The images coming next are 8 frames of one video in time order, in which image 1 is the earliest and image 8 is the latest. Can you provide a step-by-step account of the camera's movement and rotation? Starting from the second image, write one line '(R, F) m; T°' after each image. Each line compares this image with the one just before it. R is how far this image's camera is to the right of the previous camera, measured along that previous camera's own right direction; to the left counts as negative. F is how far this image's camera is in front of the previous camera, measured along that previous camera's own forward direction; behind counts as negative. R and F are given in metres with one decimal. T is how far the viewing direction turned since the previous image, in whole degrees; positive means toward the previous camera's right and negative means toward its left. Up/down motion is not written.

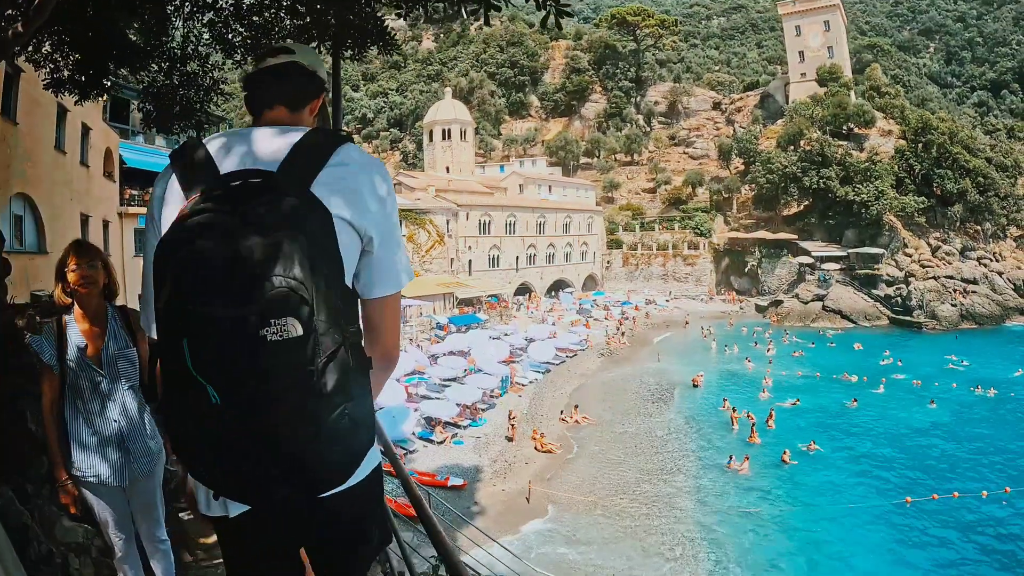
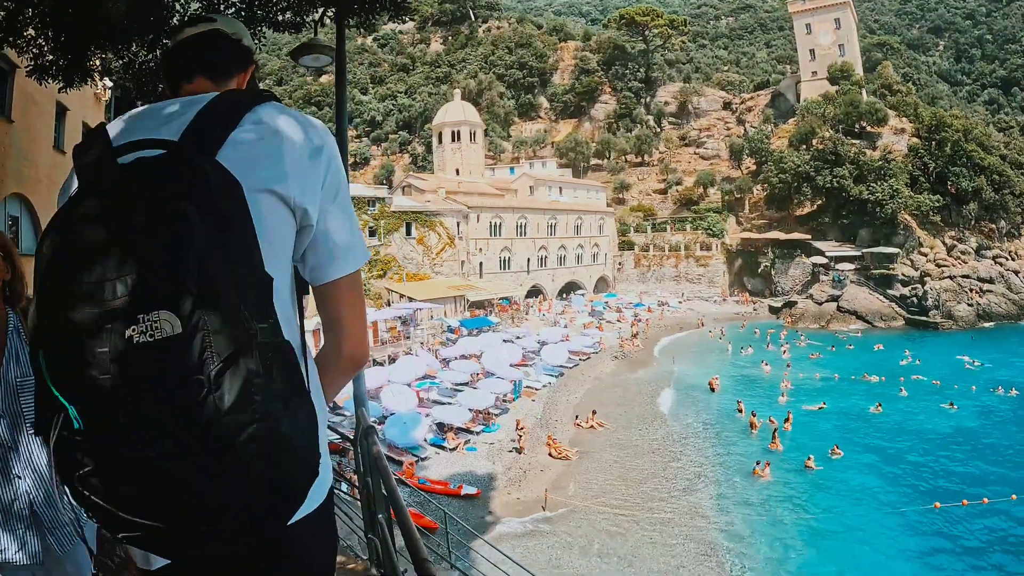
(-0.2, +0.3) m; -1°
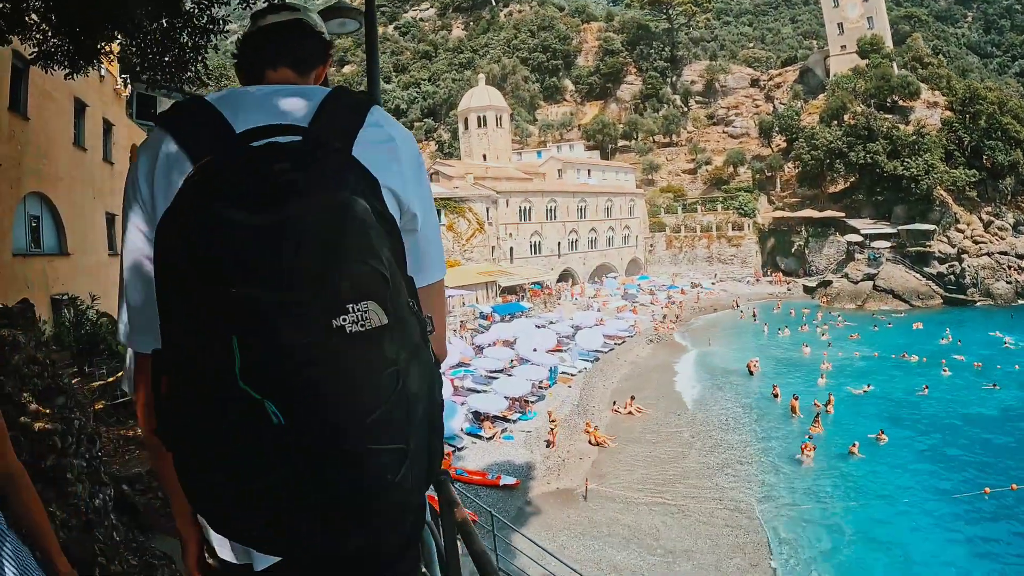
(-0.8, +0.3) m; -2°
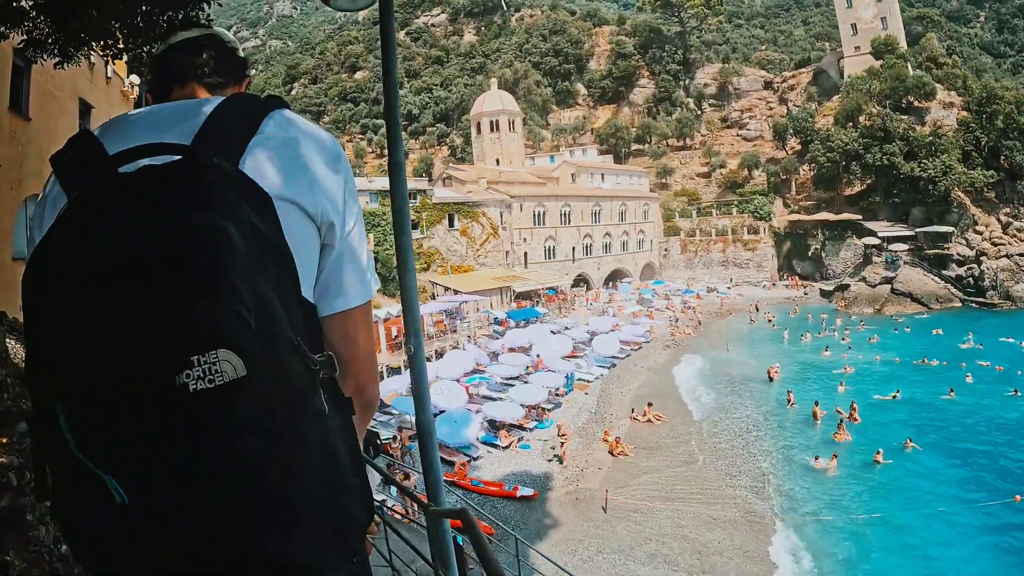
(-0.3, +0.3) m; -1°
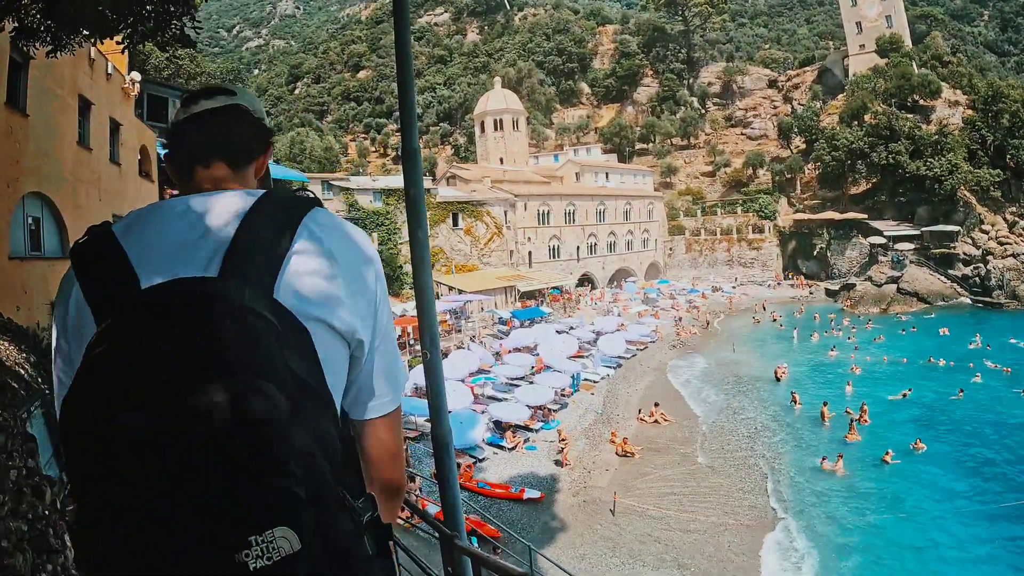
(-0.1, +0.2) m; 0°
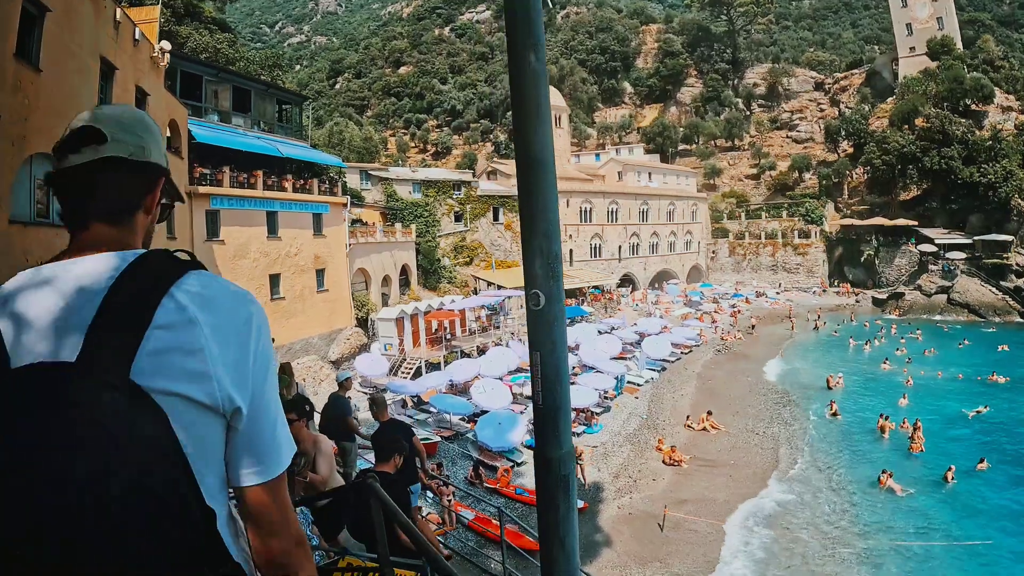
(-0.9, +0.5) m; -2°
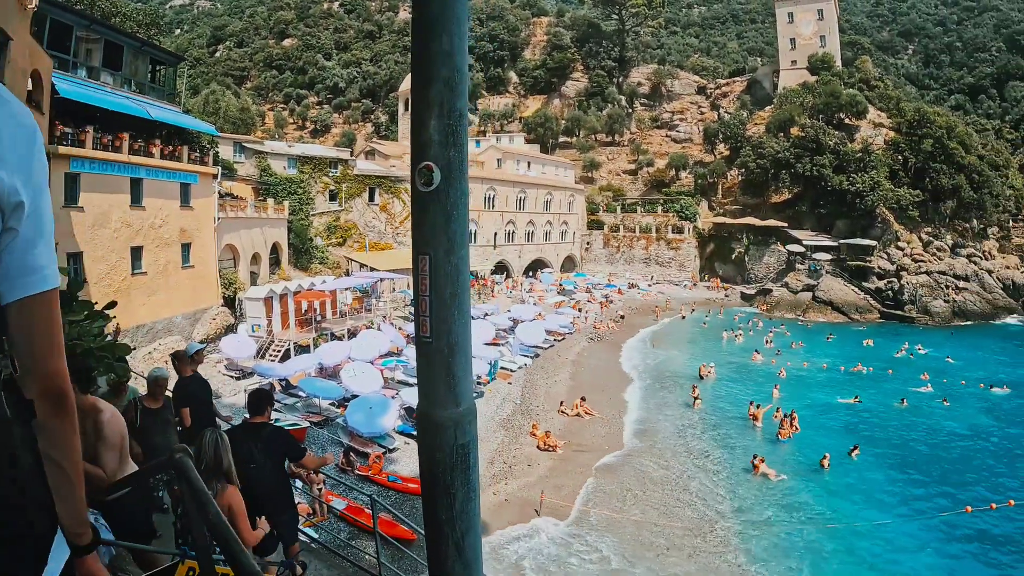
(+3.3, -0.1) m; +6°
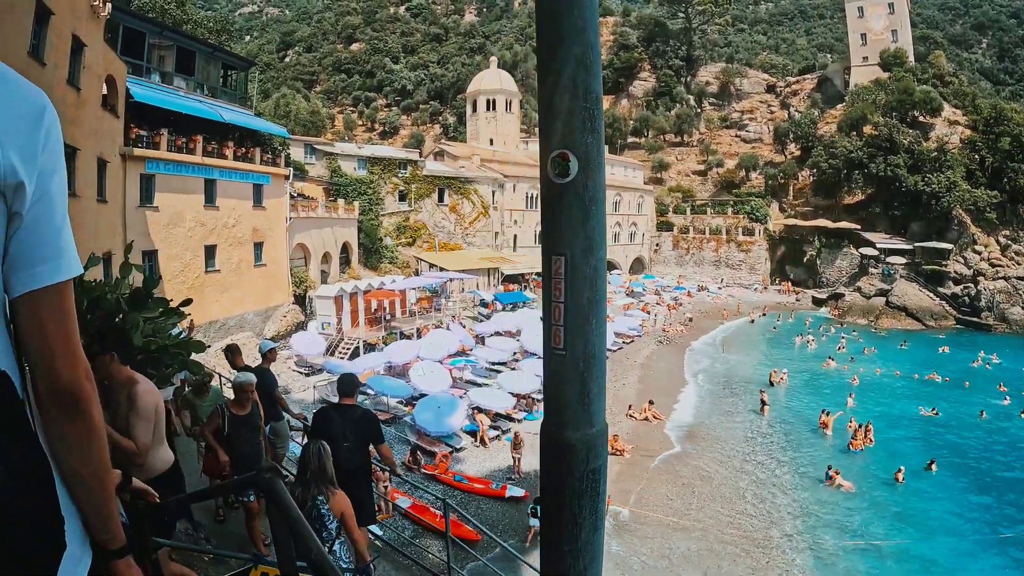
(-1.6, +0.1) m; -4°
